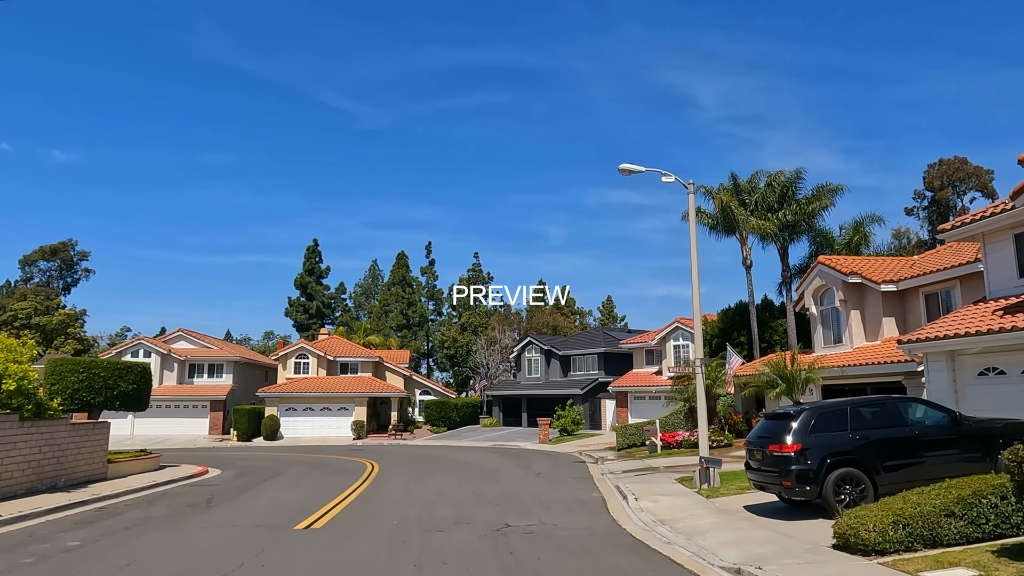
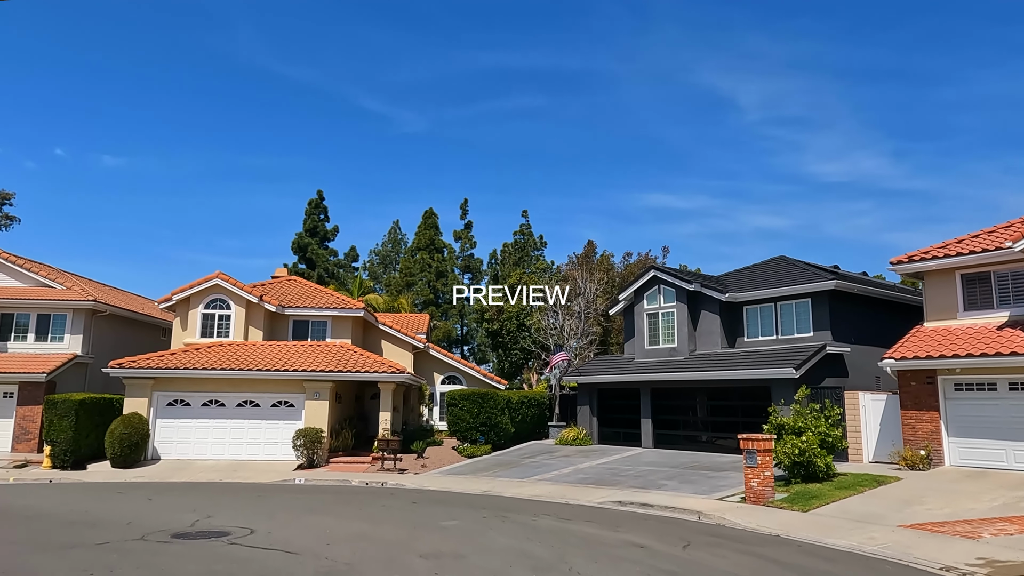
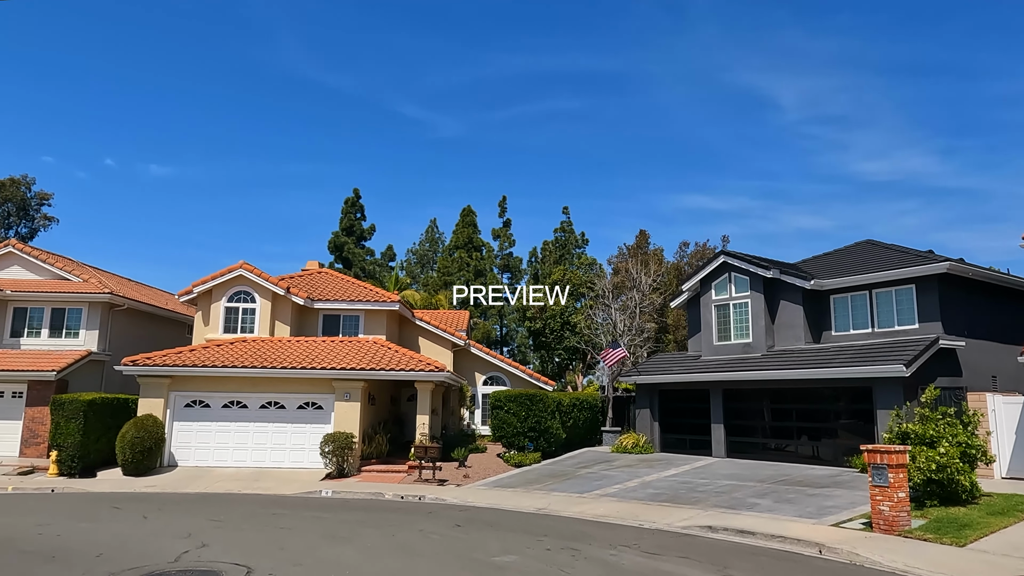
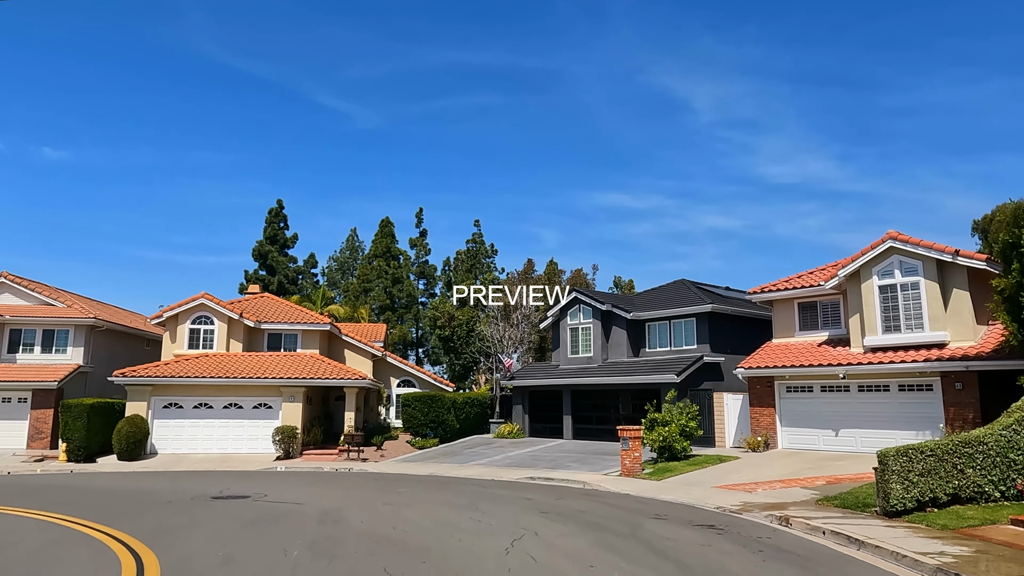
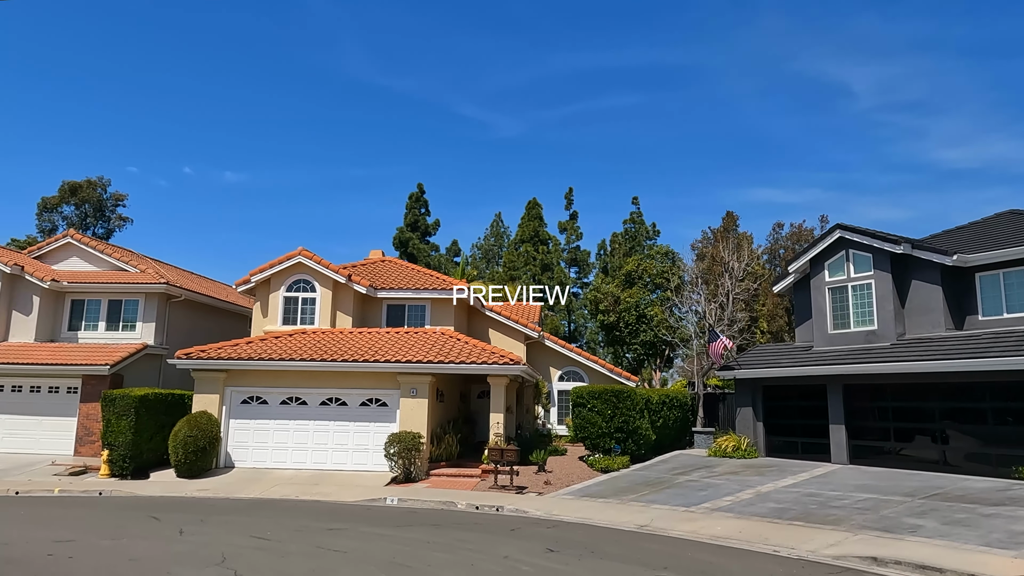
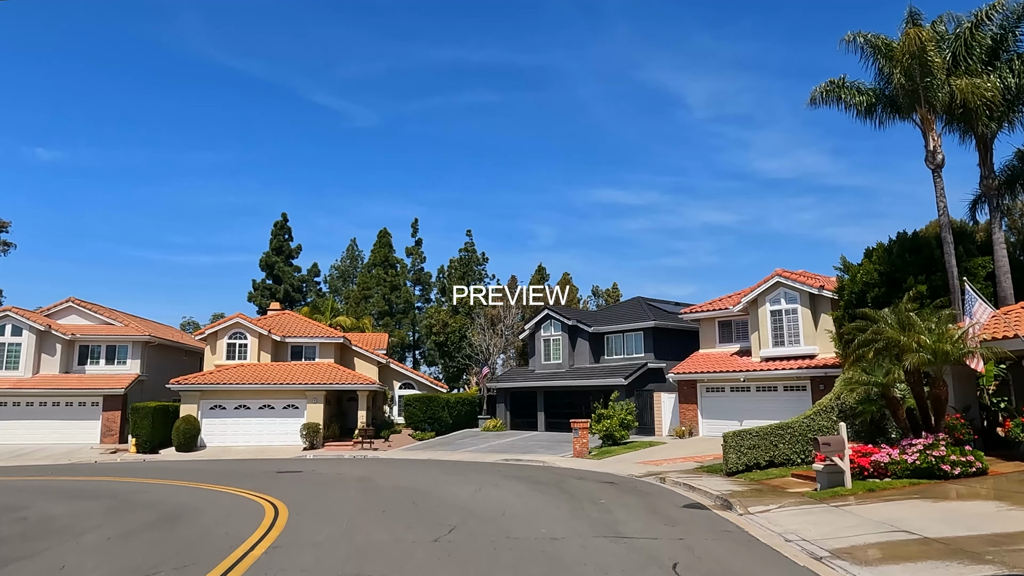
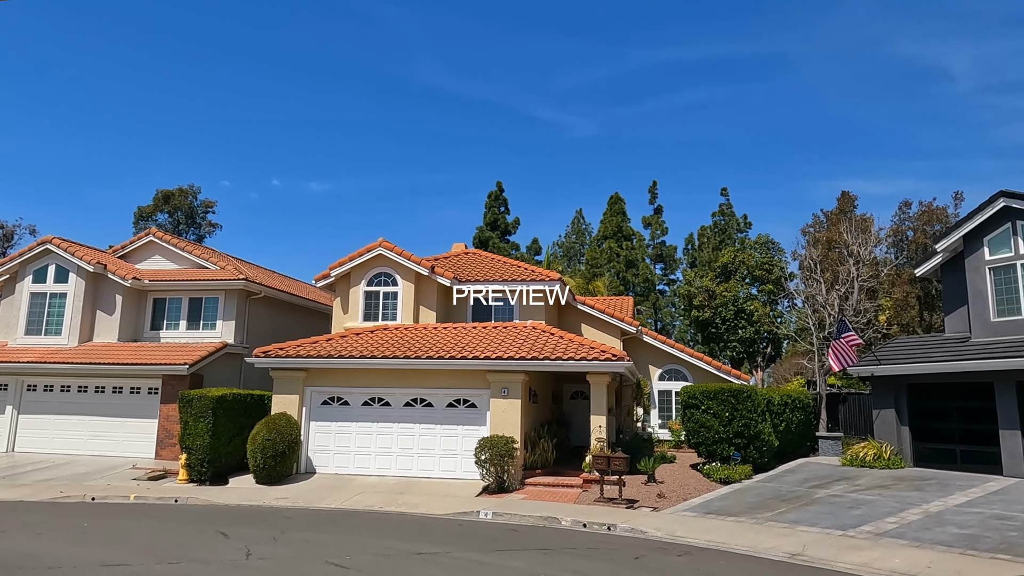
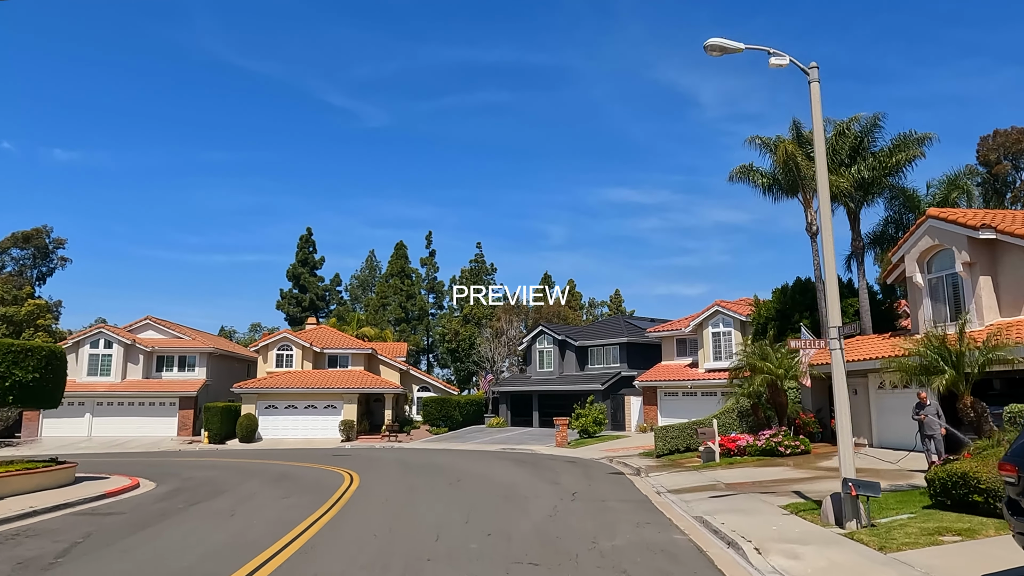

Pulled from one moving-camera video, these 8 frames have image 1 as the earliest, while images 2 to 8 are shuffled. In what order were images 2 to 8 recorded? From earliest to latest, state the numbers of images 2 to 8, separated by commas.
8, 6, 4, 2, 3, 5, 7
